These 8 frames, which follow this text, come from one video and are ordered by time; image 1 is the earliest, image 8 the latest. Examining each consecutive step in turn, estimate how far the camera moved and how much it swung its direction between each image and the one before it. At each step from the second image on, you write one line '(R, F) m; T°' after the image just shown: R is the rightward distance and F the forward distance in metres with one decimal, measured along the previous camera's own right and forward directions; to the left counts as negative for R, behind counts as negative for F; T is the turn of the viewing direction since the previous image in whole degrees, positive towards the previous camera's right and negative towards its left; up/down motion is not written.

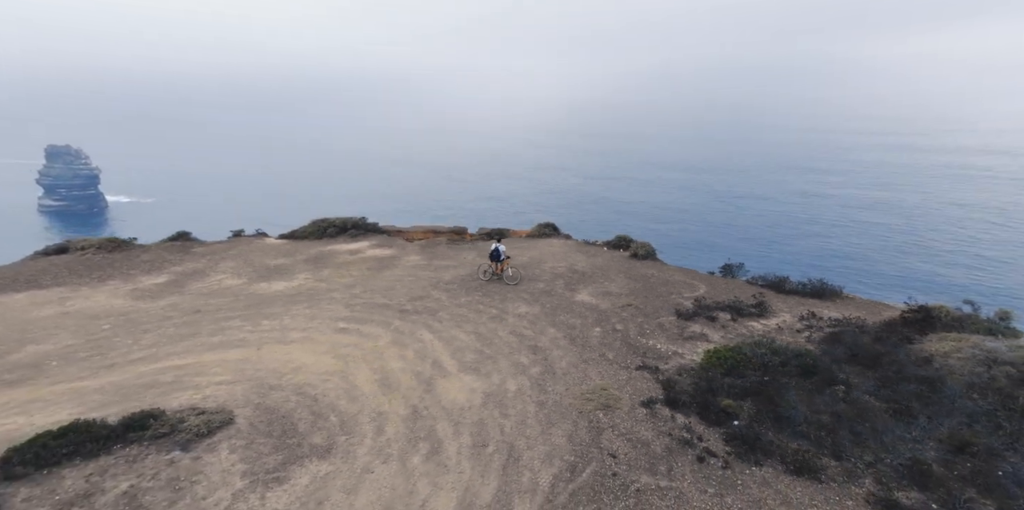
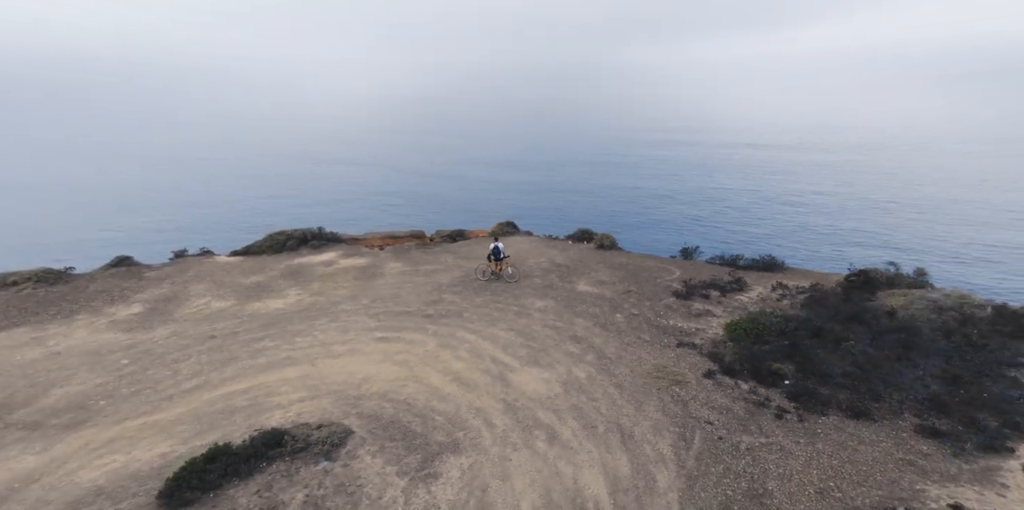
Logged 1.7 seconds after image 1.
(-3.4, -0.1) m; +9°
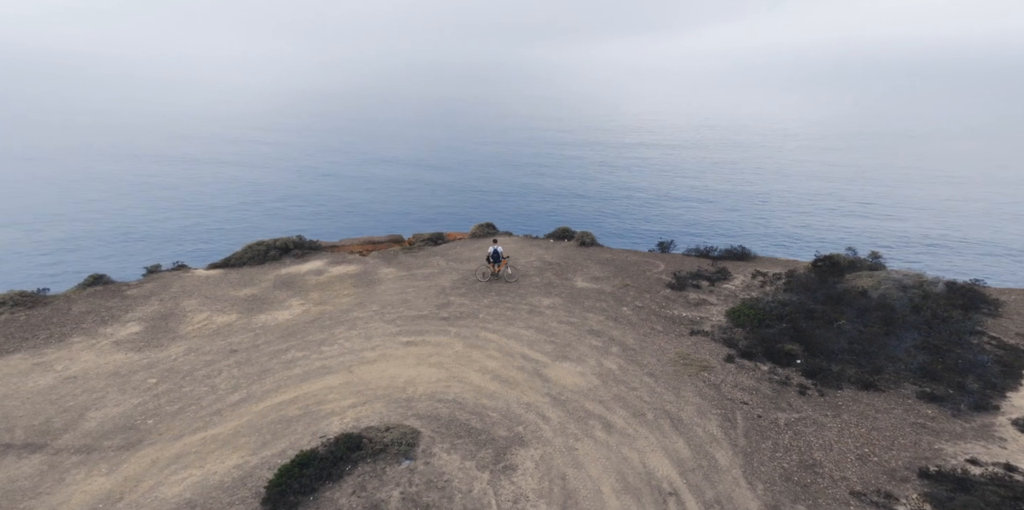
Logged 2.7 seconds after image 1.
(-1.8, -0.4) m; +5°
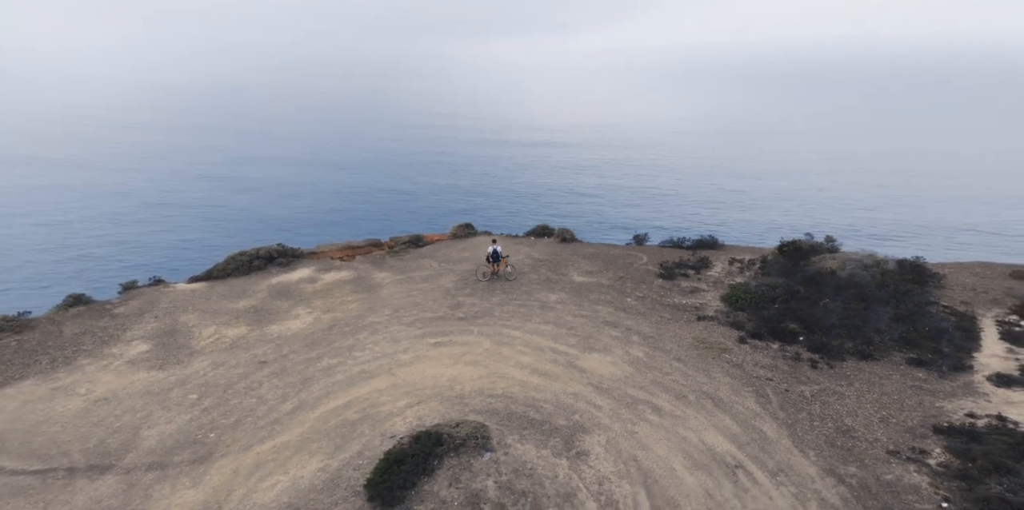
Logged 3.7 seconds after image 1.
(-1.9, -0.5) m; +5°
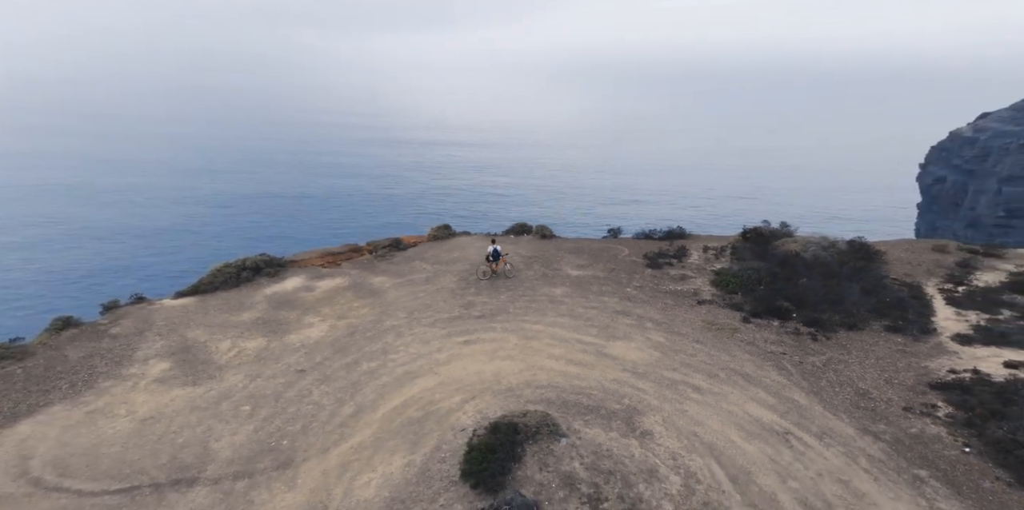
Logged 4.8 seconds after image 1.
(-2.1, -0.8) m; +5°
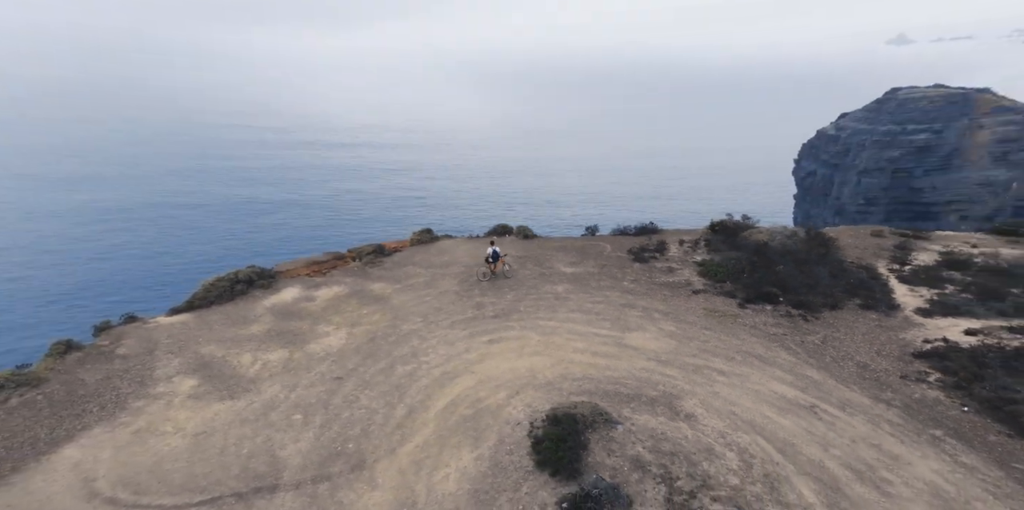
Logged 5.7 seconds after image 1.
(-1.9, -0.9) m; +4°
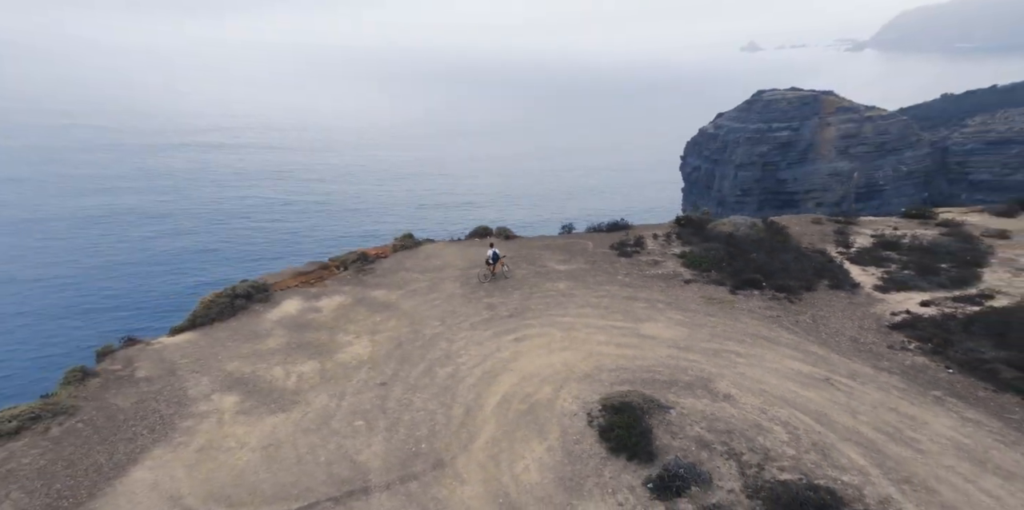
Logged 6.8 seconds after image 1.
(-2.3, -1.2) m; +5°
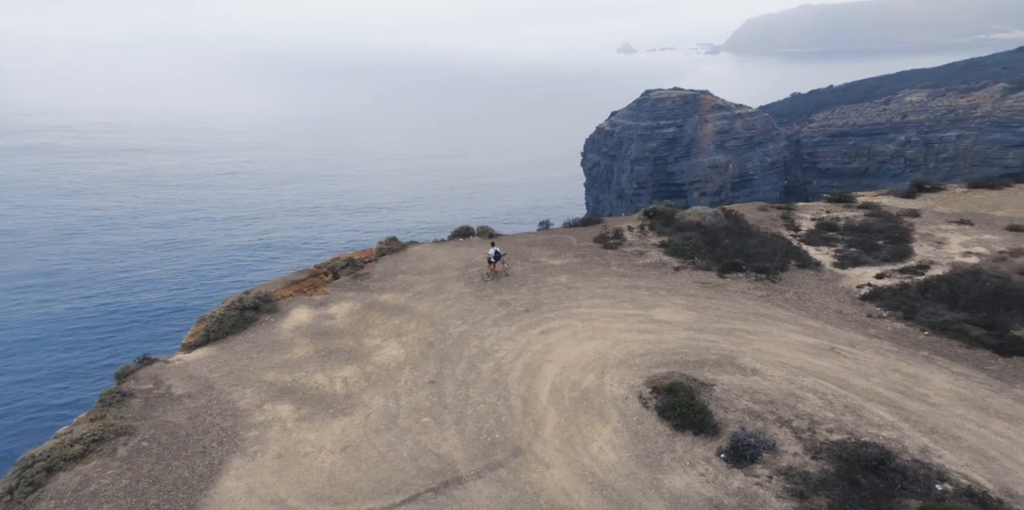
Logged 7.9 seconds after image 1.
(-2.7, -1.7) m; +5°
